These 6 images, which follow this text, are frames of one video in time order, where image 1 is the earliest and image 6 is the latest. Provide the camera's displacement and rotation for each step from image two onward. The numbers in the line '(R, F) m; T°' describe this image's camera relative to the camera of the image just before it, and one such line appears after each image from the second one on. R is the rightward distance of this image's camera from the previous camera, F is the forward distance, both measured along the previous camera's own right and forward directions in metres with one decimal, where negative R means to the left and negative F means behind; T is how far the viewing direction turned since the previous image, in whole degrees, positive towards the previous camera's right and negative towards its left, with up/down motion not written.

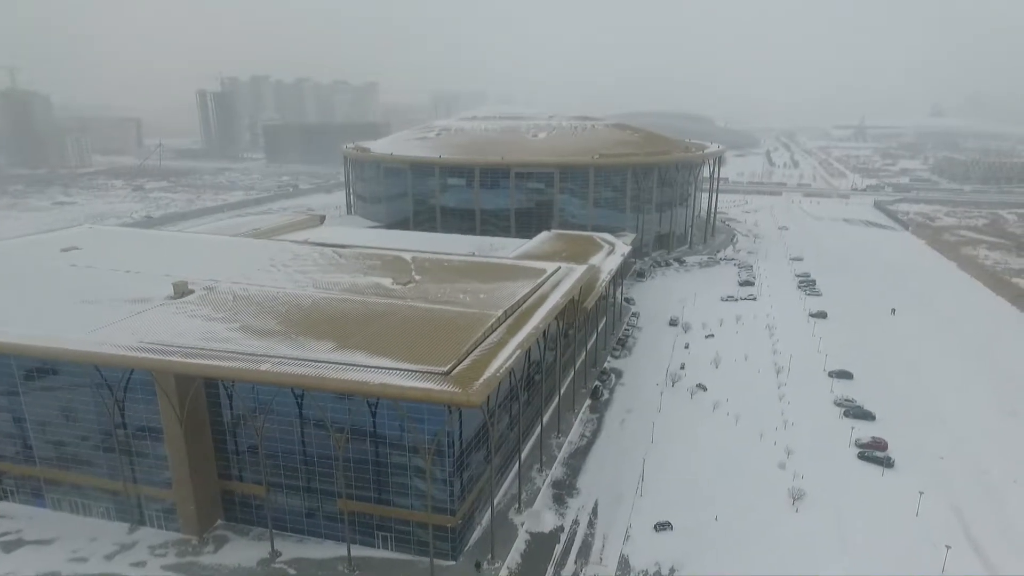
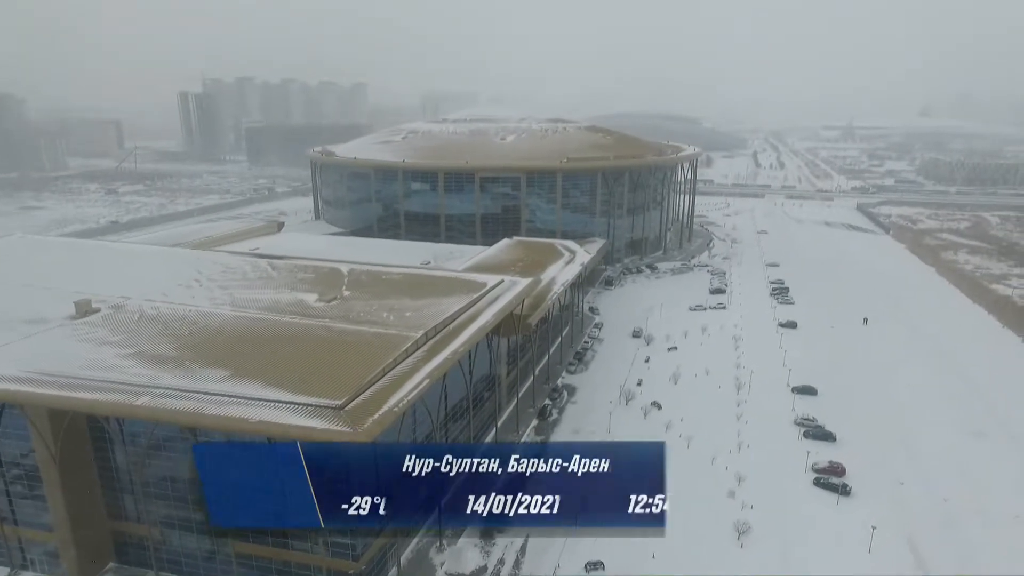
(+2.0, +1.3) m; 0°
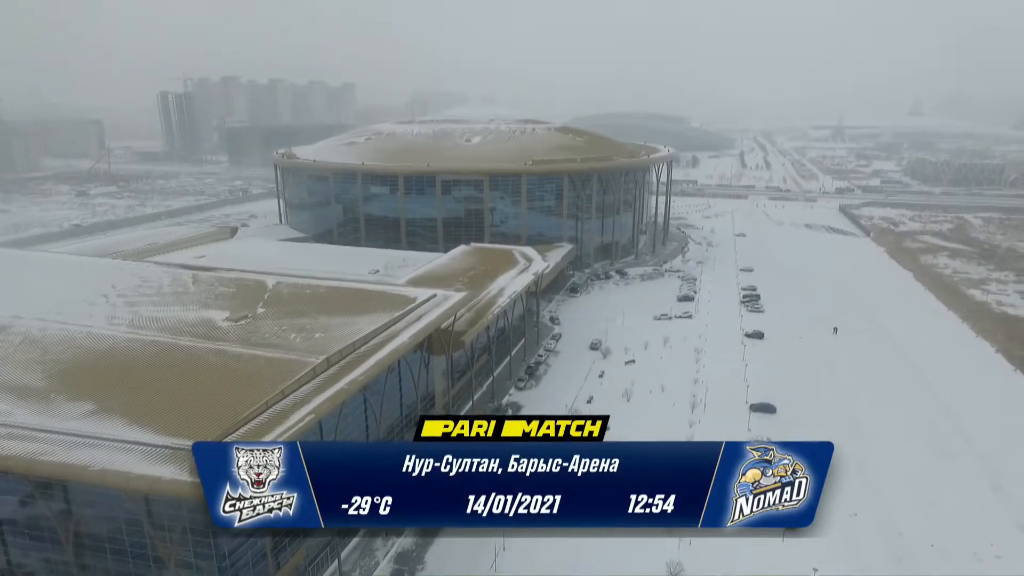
(+2.1, +1.5) m; 0°
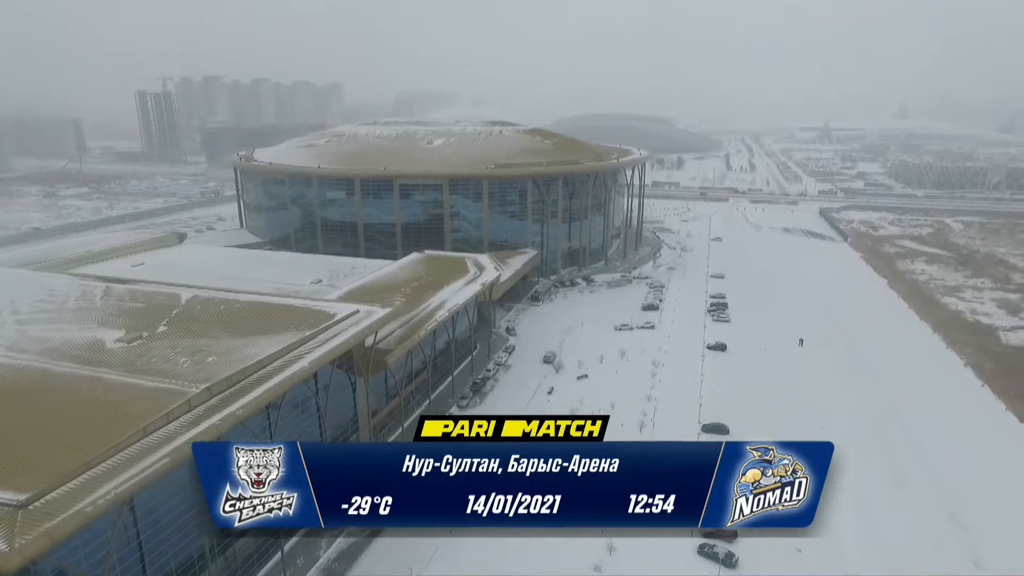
(+2.1, +1.4) m; +1°
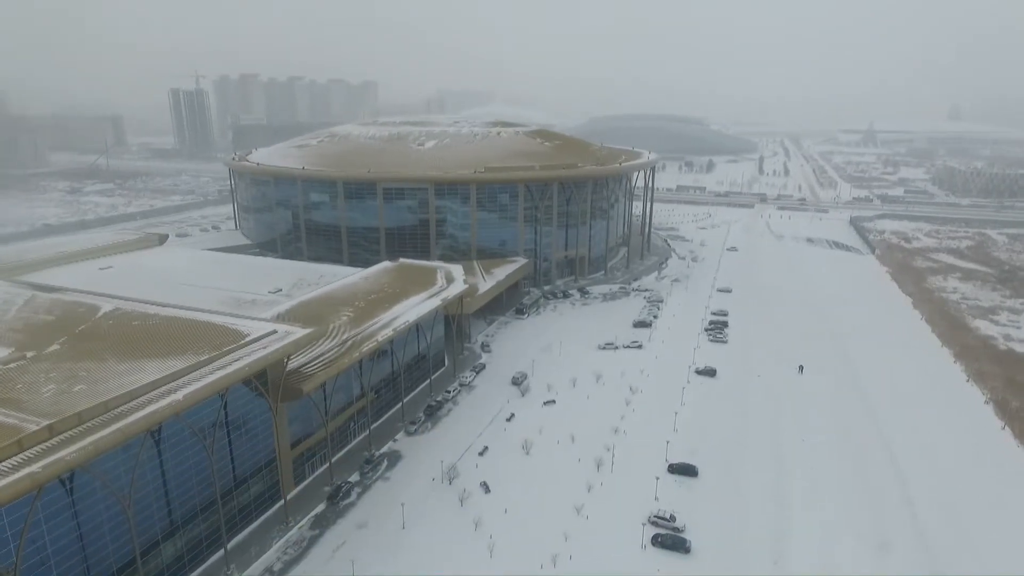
(+3.0, +2.2) m; -3°
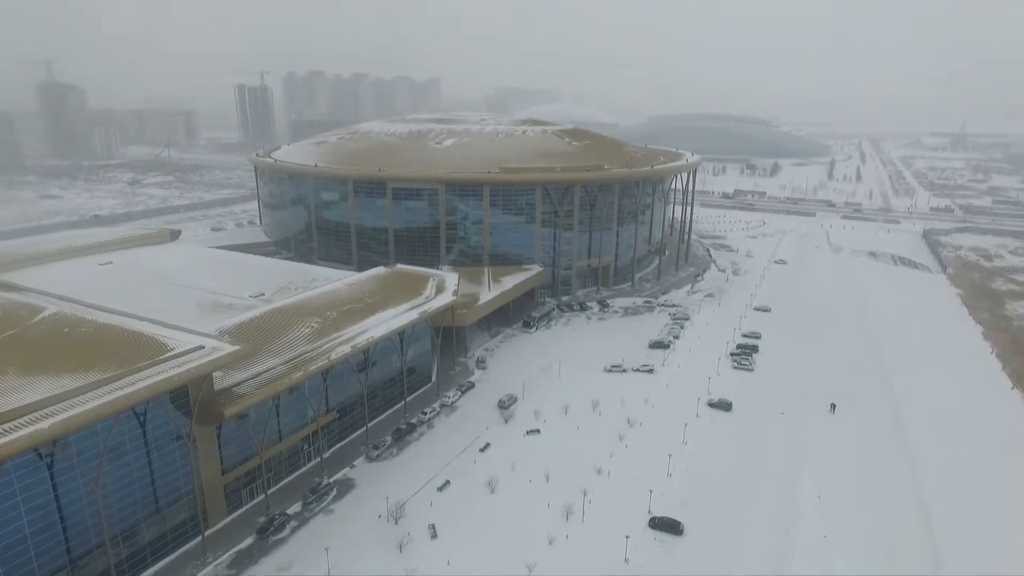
(+2.8, +2.6) m; -6°
